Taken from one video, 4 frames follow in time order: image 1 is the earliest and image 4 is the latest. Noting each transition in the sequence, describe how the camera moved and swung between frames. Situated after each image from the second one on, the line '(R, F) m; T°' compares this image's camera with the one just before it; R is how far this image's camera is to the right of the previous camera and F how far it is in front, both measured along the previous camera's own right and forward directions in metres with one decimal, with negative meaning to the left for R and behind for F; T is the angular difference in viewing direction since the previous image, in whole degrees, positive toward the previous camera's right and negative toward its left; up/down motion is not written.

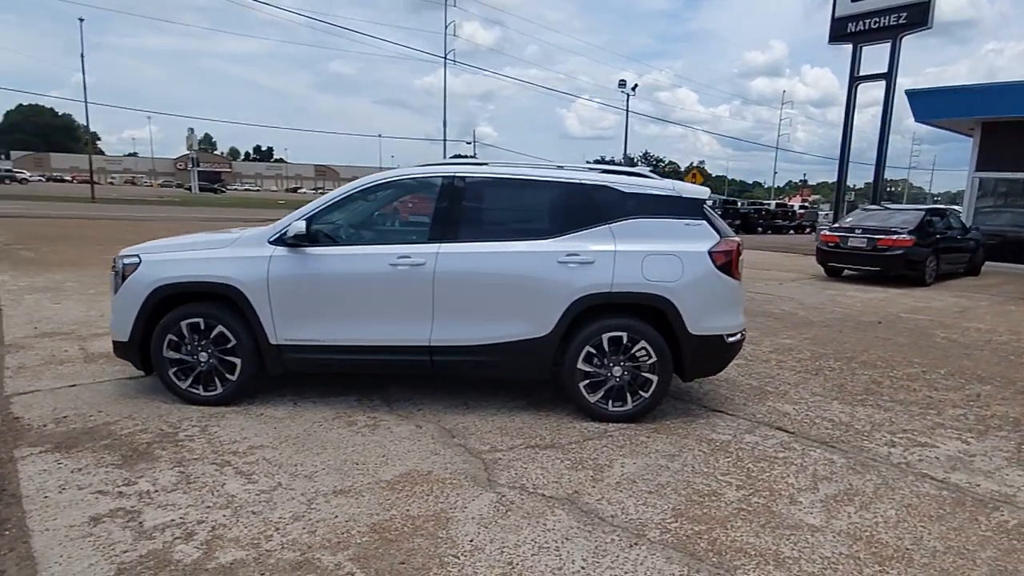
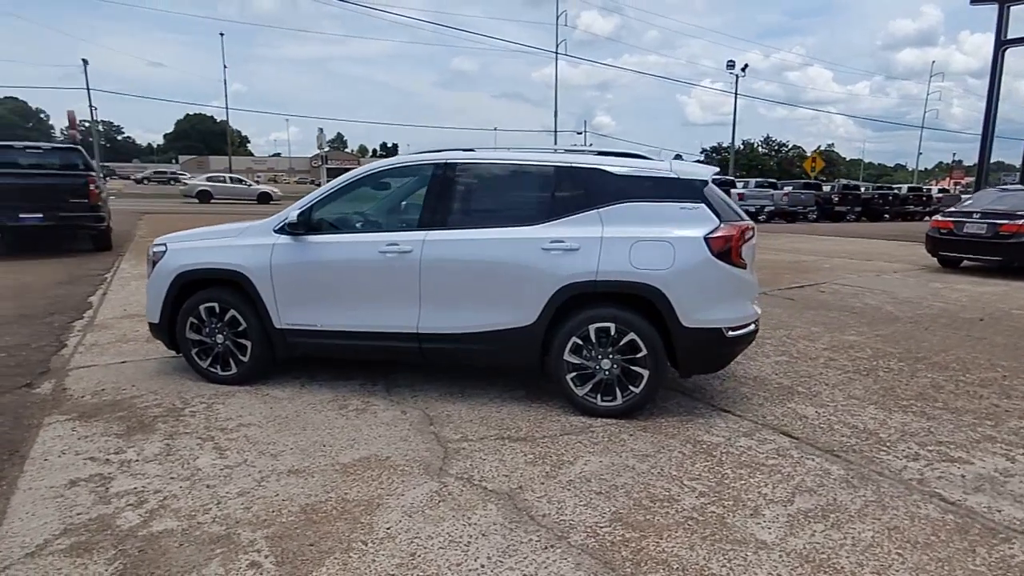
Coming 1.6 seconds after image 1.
(+0.9, +0.2) m; -11°
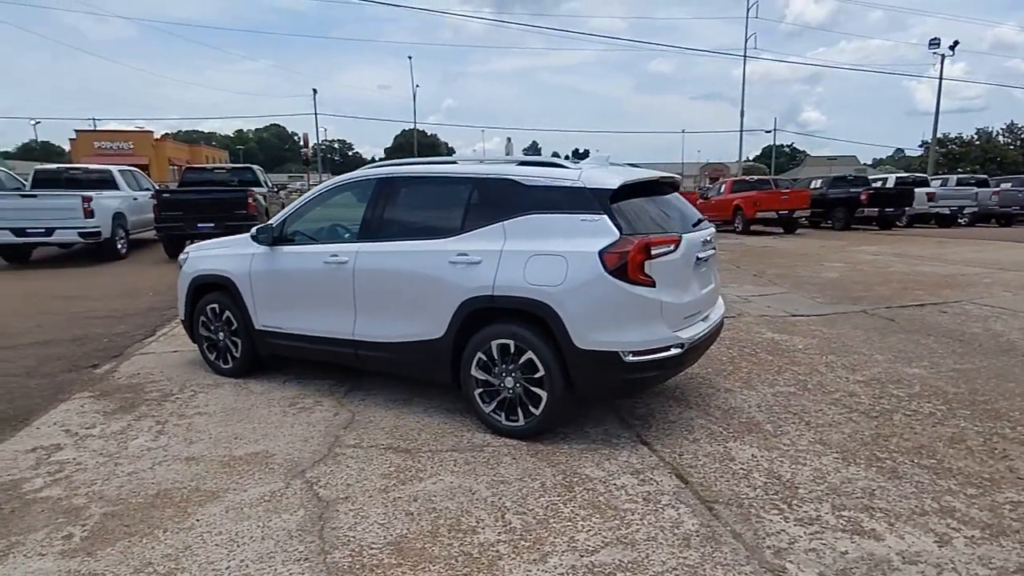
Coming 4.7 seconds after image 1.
(+1.8, +0.4) m; -17°
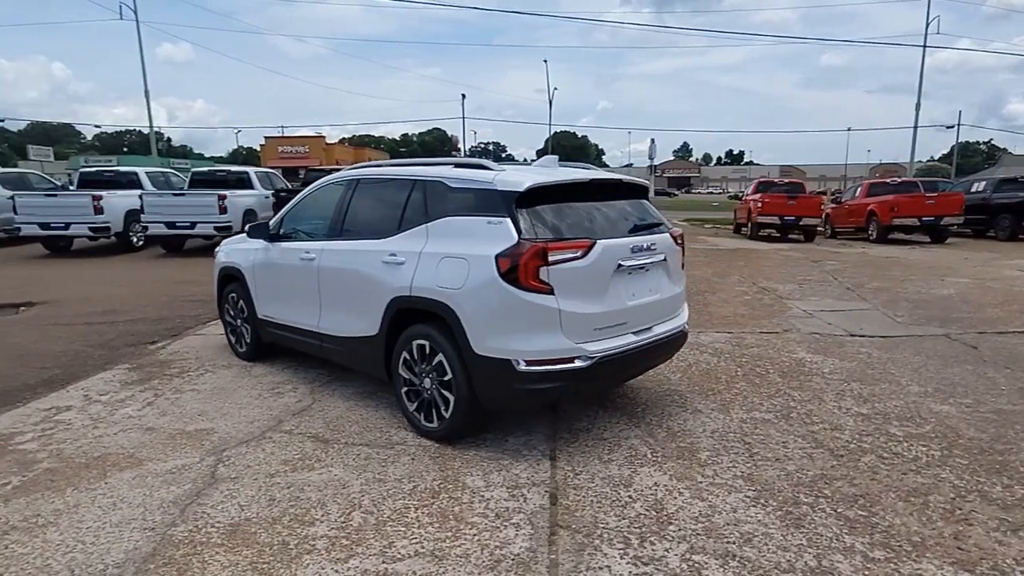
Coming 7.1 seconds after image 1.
(+1.4, +0.2) m; -13°
